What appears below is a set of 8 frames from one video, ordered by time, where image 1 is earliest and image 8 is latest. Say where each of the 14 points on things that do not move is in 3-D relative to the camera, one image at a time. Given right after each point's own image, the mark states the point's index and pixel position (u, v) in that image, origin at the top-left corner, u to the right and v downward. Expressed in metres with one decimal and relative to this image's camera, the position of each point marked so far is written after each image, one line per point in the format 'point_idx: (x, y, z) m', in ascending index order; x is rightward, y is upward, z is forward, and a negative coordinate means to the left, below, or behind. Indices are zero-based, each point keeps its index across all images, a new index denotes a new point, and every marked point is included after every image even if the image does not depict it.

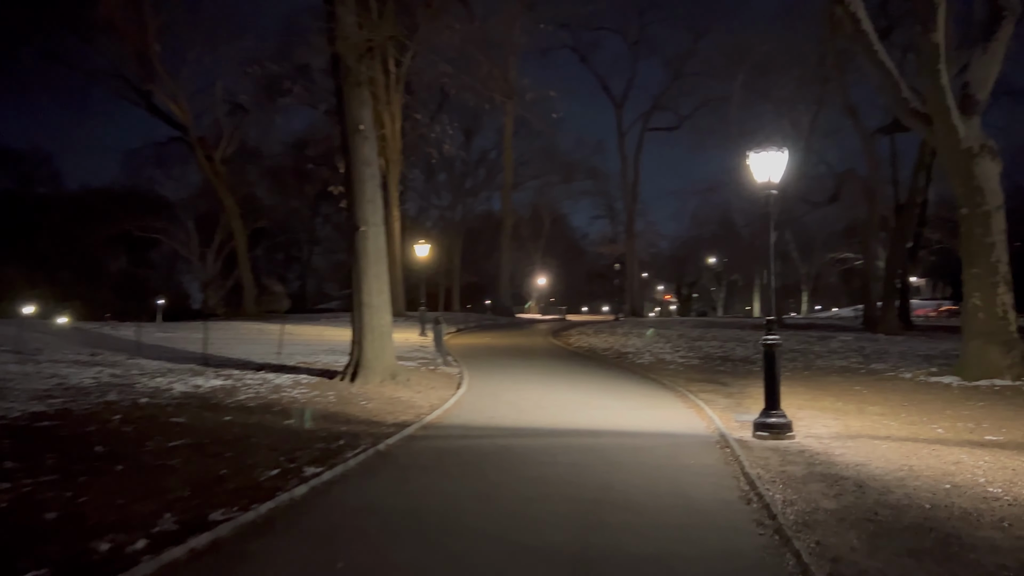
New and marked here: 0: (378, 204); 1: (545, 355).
0: (-2.0, +1.2, +12.0) m
1: (+0.8, -1.6, +19.7) m
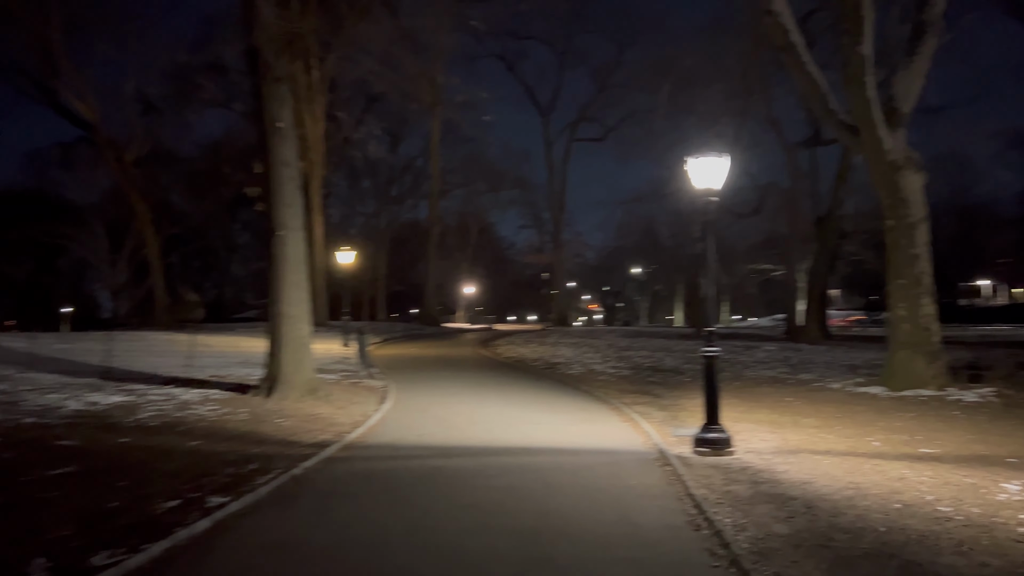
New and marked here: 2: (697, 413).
0: (-3.0, +1.1, +11.3) m
1: (-0.9, -1.8, +19.2) m
2: (+2.4, -1.6, +10.7) m
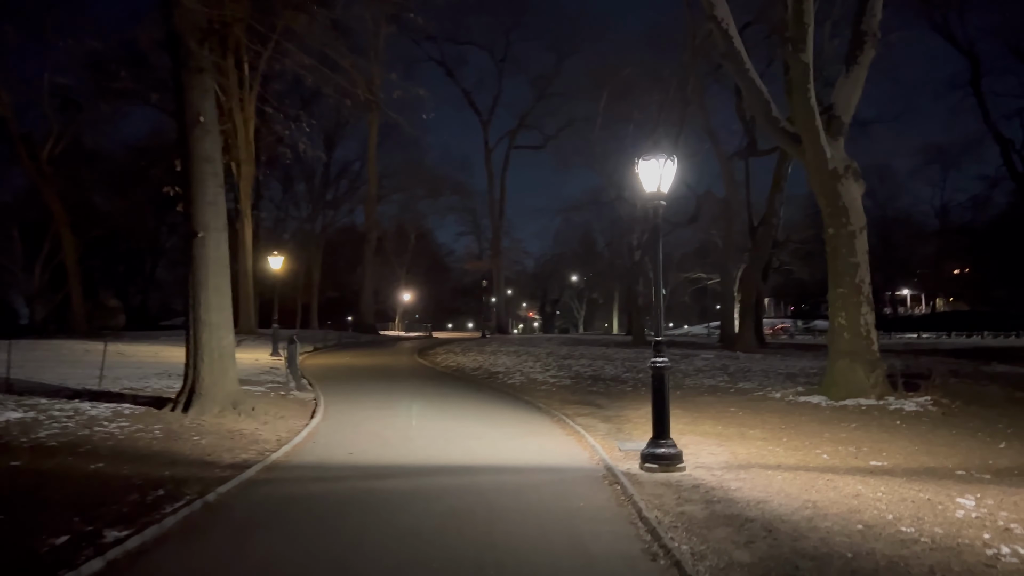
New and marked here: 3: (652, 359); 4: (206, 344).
0: (-3.7, +1.0, +10.6) m
1: (-2.3, -2.0, +18.6) m
2: (+1.6, -1.7, +10.3) m
3: (+1.3, -0.7, +7.8) m
4: (-3.9, -0.7, +10.5) m
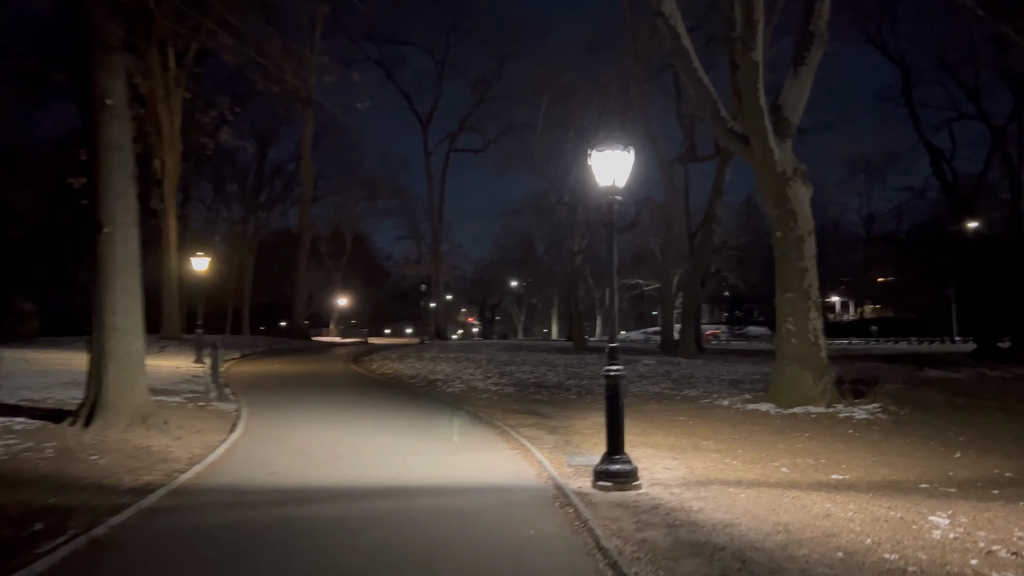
0: (-4.4, +1.0, +9.6) m
1: (-3.6, -2.1, +17.6) m
2: (+0.9, -1.8, +9.7) m
3: (+0.8, -0.7, +7.1) m
4: (-4.6, -0.7, +9.4) m
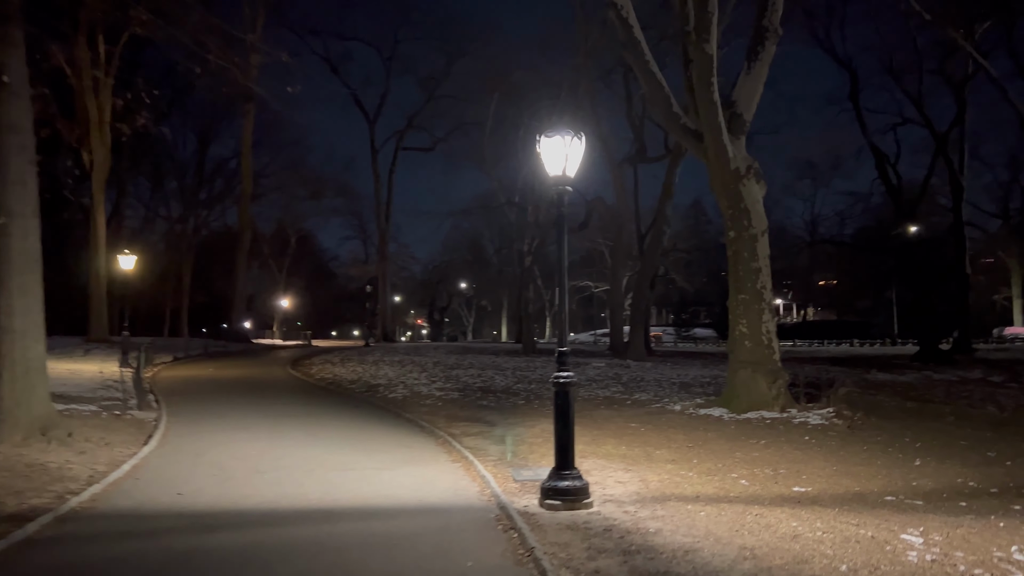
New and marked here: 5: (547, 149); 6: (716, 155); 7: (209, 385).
0: (-5.1, +1.0, +8.6) m
1: (-4.7, -2.1, +16.7) m
2: (+0.3, -1.8, +9.1) m
3: (+0.3, -0.7, +6.5) m
4: (-5.2, -0.7, +8.5) m
5: (+0.3, +1.1, +6.6) m
6: (+3.3, +2.2, +13.3) m
7: (-6.6, -2.1, +18.0) m
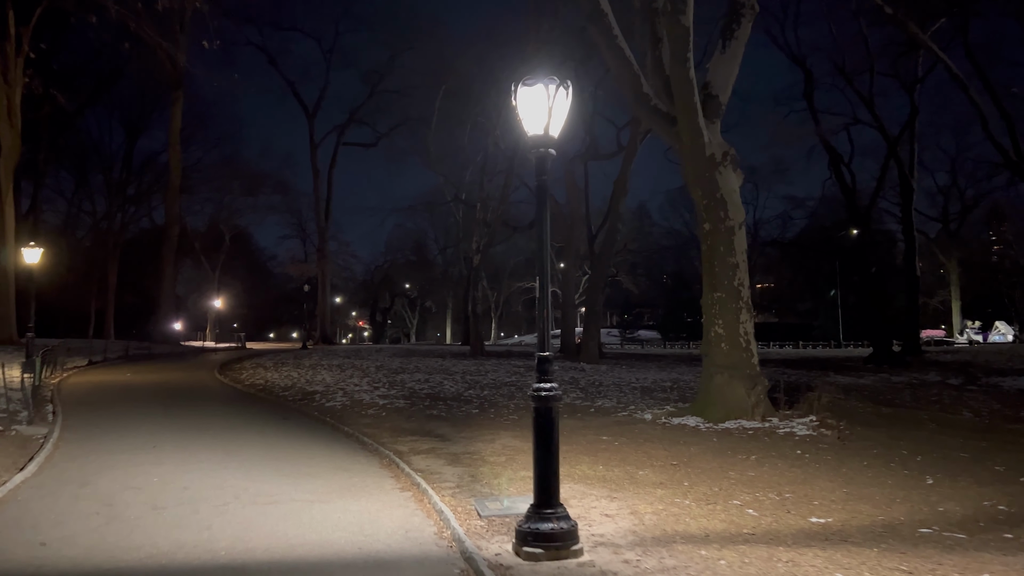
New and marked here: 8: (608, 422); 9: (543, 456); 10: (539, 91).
0: (-5.4, +1.1, +6.9) m
1: (-5.6, -2.0, +15.0) m
2: (-0.1, -1.7, +7.7) m
3: (+0.1, -0.6, +5.2) m
4: (-5.5, -0.6, +6.7) m
5: (+0.1, +1.2, +5.2) m
6: (+2.6, +2.2, +12.1) m
7: (-7.6, -2.0, +16.1) m
8: (+1.3, -1.9, +11.5) m
9: (+0.2, -1.1, +5.1) m
10: (+0.2, +1.3, +5.3) m
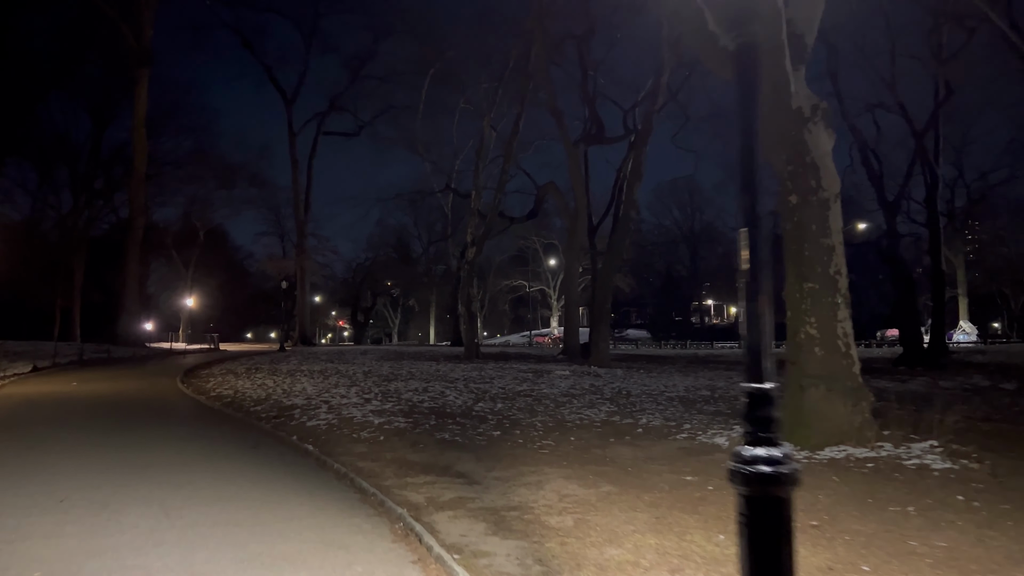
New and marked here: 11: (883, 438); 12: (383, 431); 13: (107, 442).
0: (-4.9, +1.2, +4.1) m
1: (-5.3, -1.9, +12.2) m
2: (+0.4, -1.6, +5.0) m
3: (+0.7, -0.5, +2.5) m
4: (-5.0, -0.5, +3.9) m
5: (+0.6, +1.3, +2.6) m
6: (+3.0, +2.3, +9.5) m
7: (-7.3, -1.9, +13.3) m
8: (+1.8, -1.8, +8.9) m
9: (+0.8, -0.9, +2.4) m
10: (+0.7, +1.4, +2.7) m
11: (+4.3, -1.7, +9.5) m
12: (-1.6, -1.8, +10.3) m
13: (-4.6, -1.7, +9.2) m
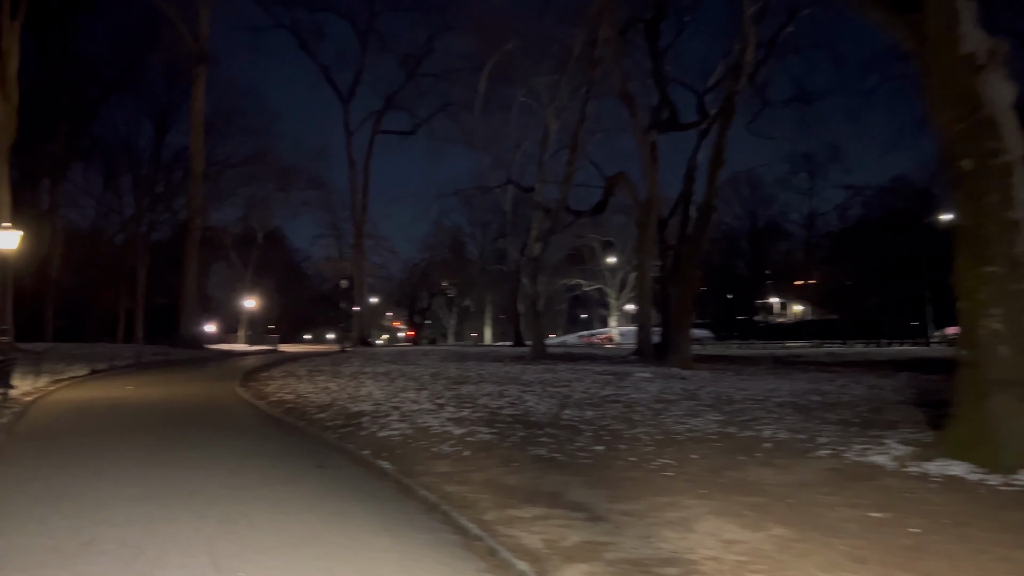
0: (-4.1, +1.3, +2.9) m
1: (-4.0, -1.8, +11.0) m
2: (+1.2, -1.5, +3.5) m
3: (+1.3, -0.4, +0.9) m
4: (-4.2, -0.4, +2.7) m
5: (+1.3, +1.4, +1.0) m
6: (+4.1, +2.5, +7.8) m
7: (-6.0, -1.9, +12.2) m
8: (+2.8, -1.6, +7.2) m
9: (+1.4, -0.8, +0.9) m
10: (+1.3, +1.5, +1.1) m
11: (+5.3, -1.6, +7.7) m
12: (-0.5, -1.7, +8.8) m
13: (-3.5, -1.7, +8.0) m
